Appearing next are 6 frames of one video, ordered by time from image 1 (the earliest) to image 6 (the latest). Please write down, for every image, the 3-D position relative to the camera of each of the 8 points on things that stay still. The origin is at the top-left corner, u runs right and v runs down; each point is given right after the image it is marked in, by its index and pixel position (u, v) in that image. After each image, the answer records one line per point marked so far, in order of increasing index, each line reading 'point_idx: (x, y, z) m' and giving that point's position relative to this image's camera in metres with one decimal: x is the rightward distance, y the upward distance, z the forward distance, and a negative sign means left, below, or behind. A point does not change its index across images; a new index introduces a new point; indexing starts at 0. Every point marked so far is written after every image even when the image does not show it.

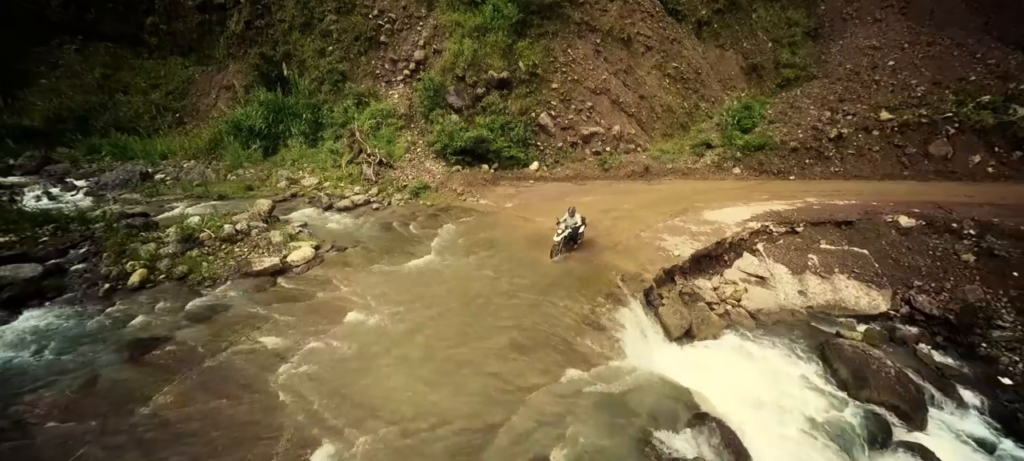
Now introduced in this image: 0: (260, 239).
0: (-5.9, -0.2, +8.3) m
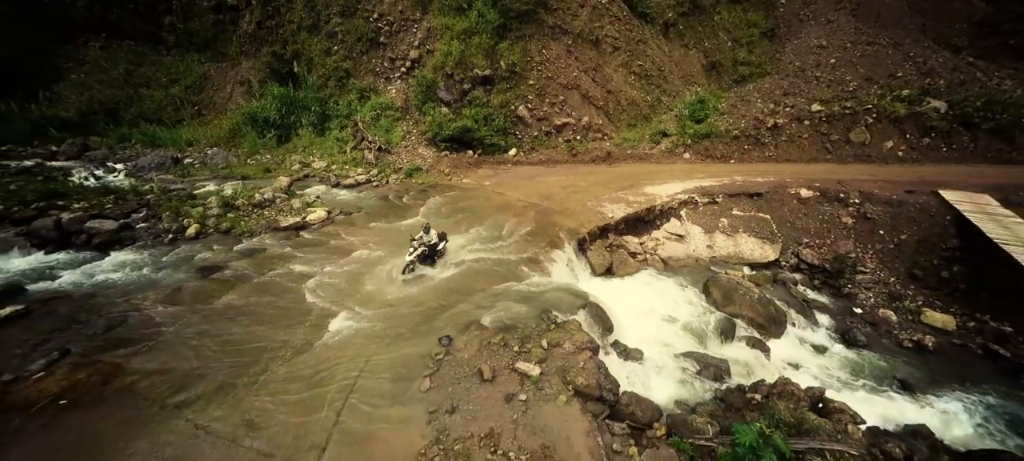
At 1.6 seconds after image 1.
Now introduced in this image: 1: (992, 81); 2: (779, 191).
0: (-6.7, +0.7, +10.3) m
1: (+17.2, +5.2, +12.4) m
2: (+8.1, +1.2, +10.7) m
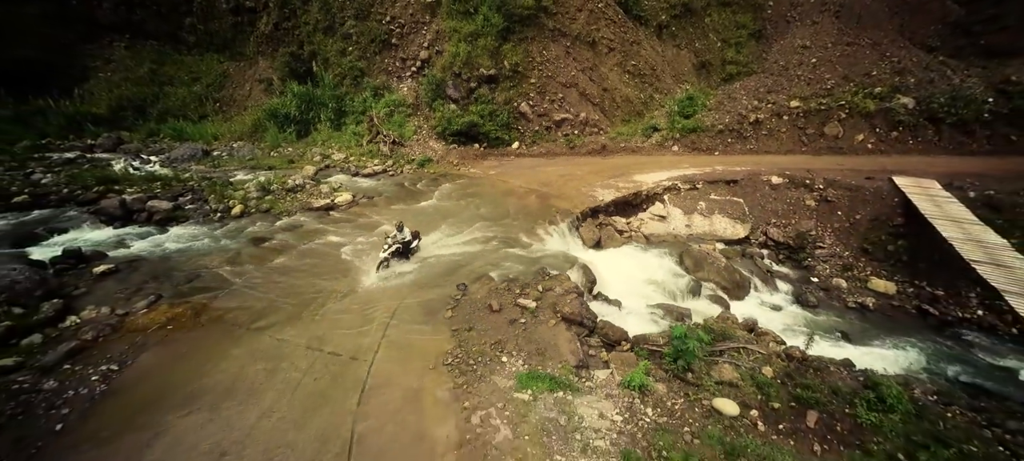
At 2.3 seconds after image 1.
0: (-6.6, +1.3, +11.7) m
1: (+17.3, +5.8, +13.6) m
2: (+8.1, +1.8, +11.9) m
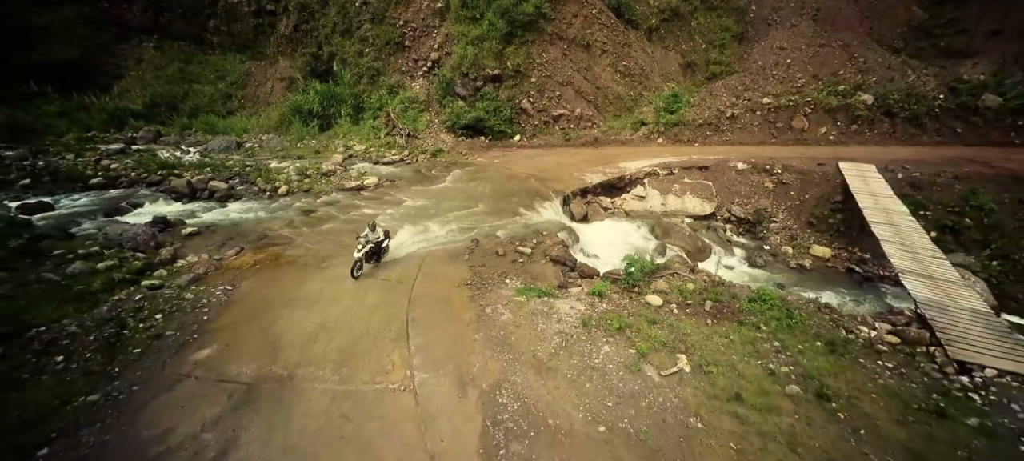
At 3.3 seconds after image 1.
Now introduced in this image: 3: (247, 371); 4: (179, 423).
0: (-6.5, +2.2, +13.6) m
1: (+17.4, +6.6, +15.4) m
2: (+8.2, +2.6, +13.8) m
3: (-3.6, -1.9, +4.8) m
4: (-3.9, -2.2, +4.1) m
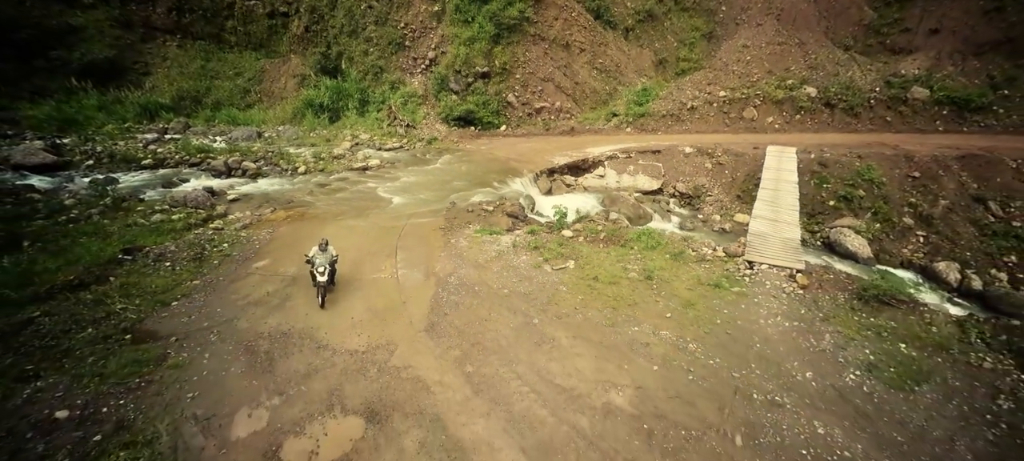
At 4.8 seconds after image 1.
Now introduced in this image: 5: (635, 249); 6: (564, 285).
0: (-7.4, +3.3, +16.2) m
1: (+16.5, +7.7, +17.5) m
2: (+7.3, +3.7, +16.1) m
3: (-4.7, -0.8, +7.4) m
4: (-4.9, -1.2, +6.7) m
5: (+2.7, -0.4, +7.6) m
6: (+0.9, -1.0, +6.3) m
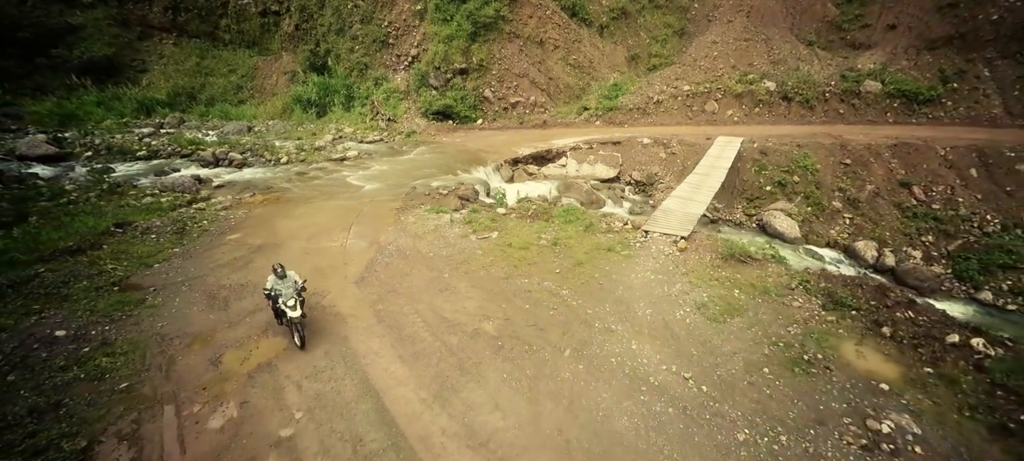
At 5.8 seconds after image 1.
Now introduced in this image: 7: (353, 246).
0: (-8.9, +4.0, +17.4) m
1: (+15.1, +8.4, +18.4) m
2: (+5.8, +4.4, +17.1) m
3: (-6.3, -0.3, +8.6) m
4: (-6.5, -0.6, +7.9) m
5: (+1.1, +0.2, +8.8) m
6: (-0.7, -0.4, +7.5) m
7: (-3.7, -0.4, +8.0) m
